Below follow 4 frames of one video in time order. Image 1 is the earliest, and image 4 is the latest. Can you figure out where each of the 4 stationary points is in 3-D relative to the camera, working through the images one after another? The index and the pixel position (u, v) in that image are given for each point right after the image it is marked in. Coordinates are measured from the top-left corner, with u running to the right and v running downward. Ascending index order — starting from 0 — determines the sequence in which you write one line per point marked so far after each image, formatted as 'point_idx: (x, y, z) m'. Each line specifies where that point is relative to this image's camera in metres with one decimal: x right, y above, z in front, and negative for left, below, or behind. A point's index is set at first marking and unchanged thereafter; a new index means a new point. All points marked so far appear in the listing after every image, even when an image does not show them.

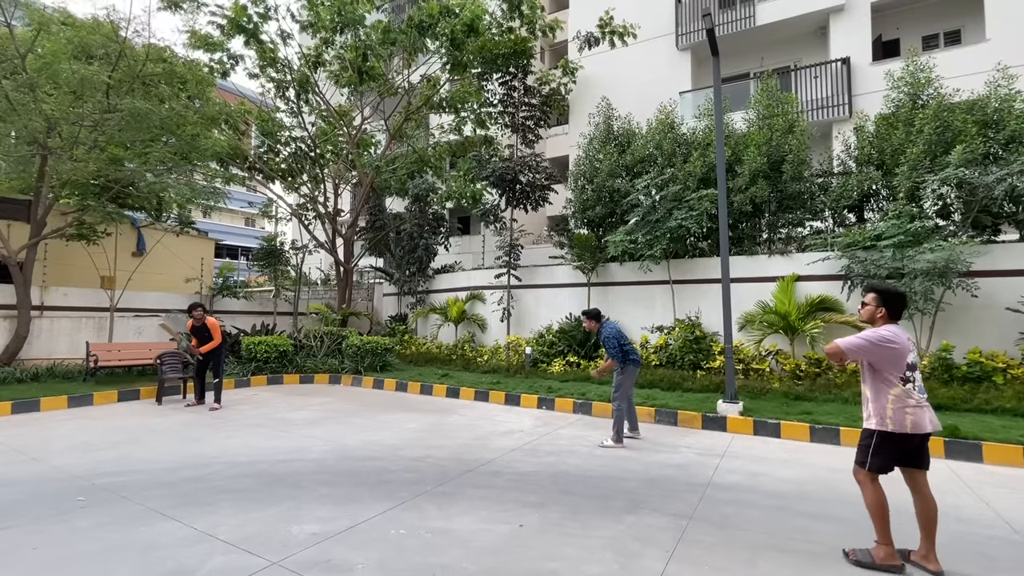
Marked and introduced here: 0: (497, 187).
0: (-0.4, +2.5, +12.1) m
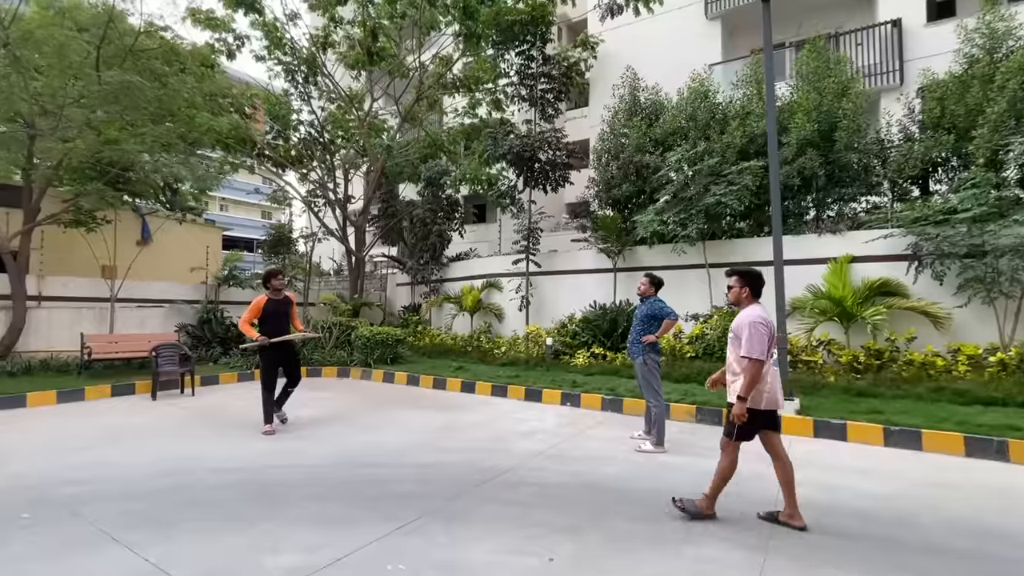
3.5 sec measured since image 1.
0: (+0.1, +2.8, +11.2) m
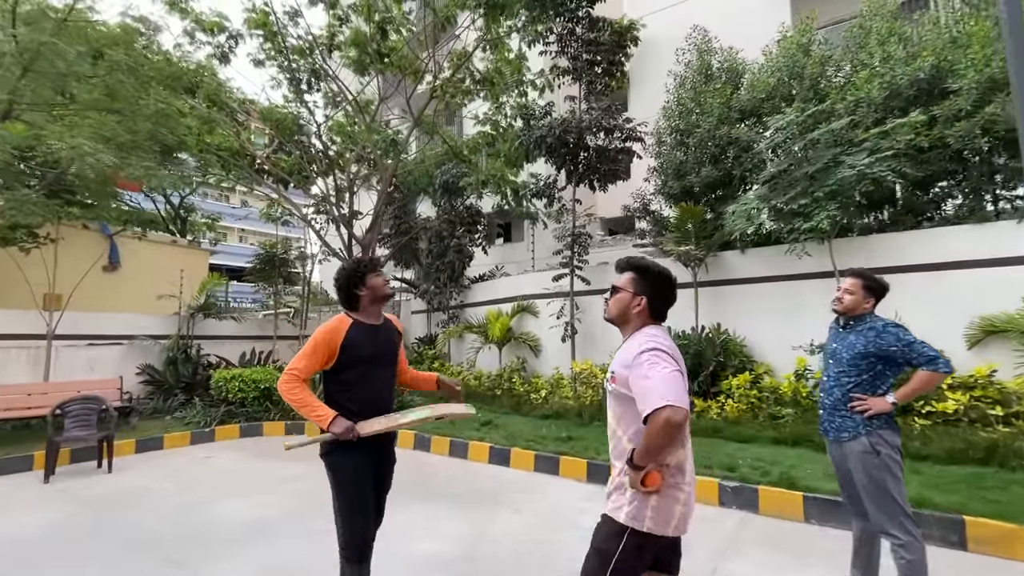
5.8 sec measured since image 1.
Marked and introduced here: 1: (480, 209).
0: (+0.7, +2.4, +8.8) m
1: (-0.9, +2.1, +12.9) m
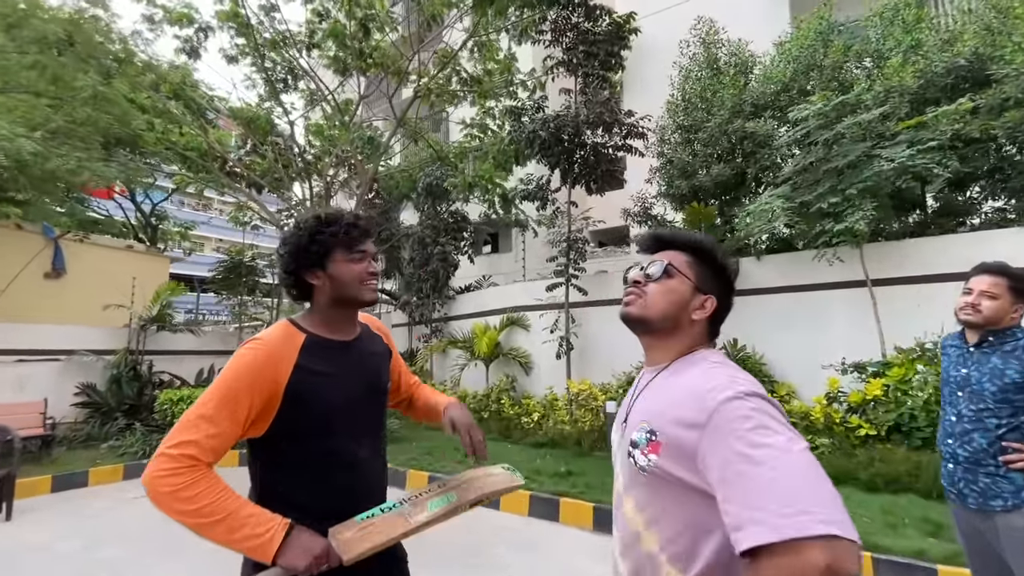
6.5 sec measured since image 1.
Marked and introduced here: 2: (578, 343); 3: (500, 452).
0: (+0.5, +2.2, +8.1) m
1: (-1.2, +1.8, +12.1) m
2: (+1.1, -0.9, +8.1) m
3: (-0.2, -2.2, +6.4) m
